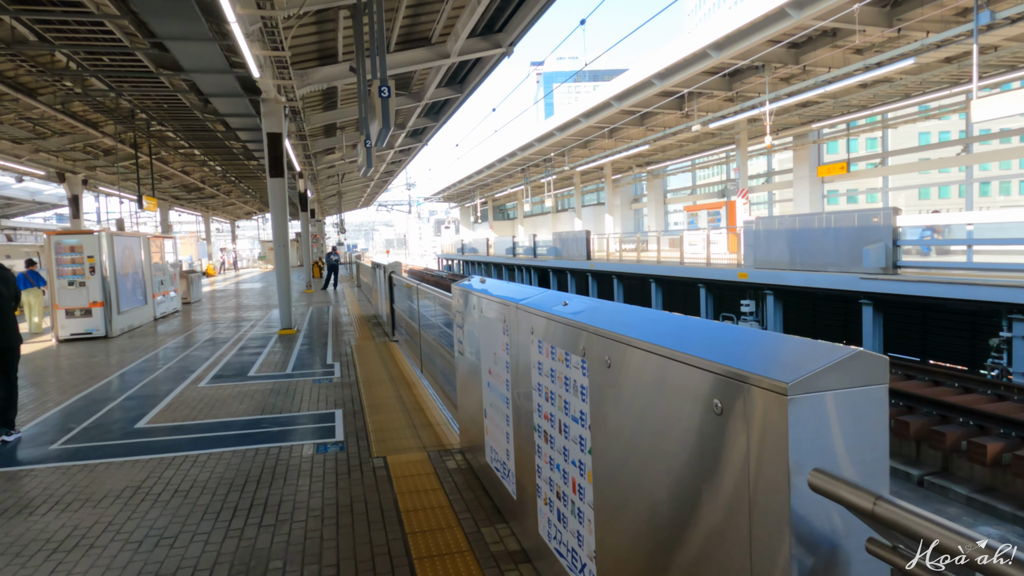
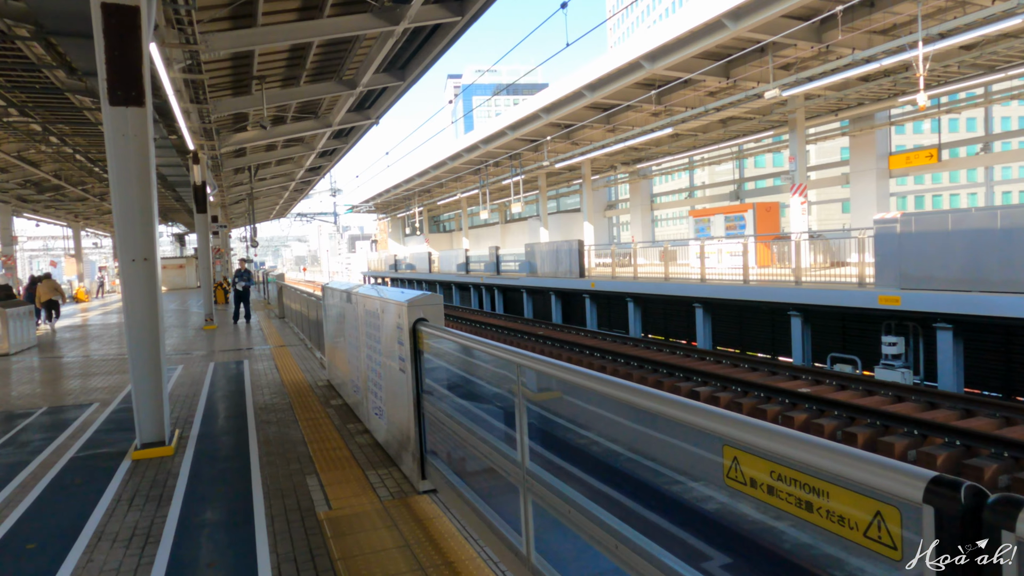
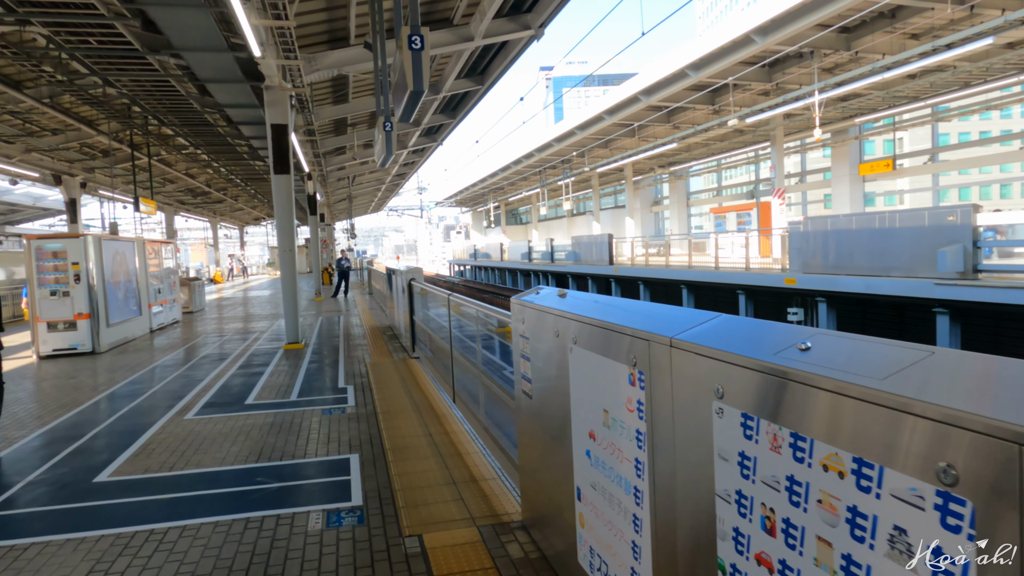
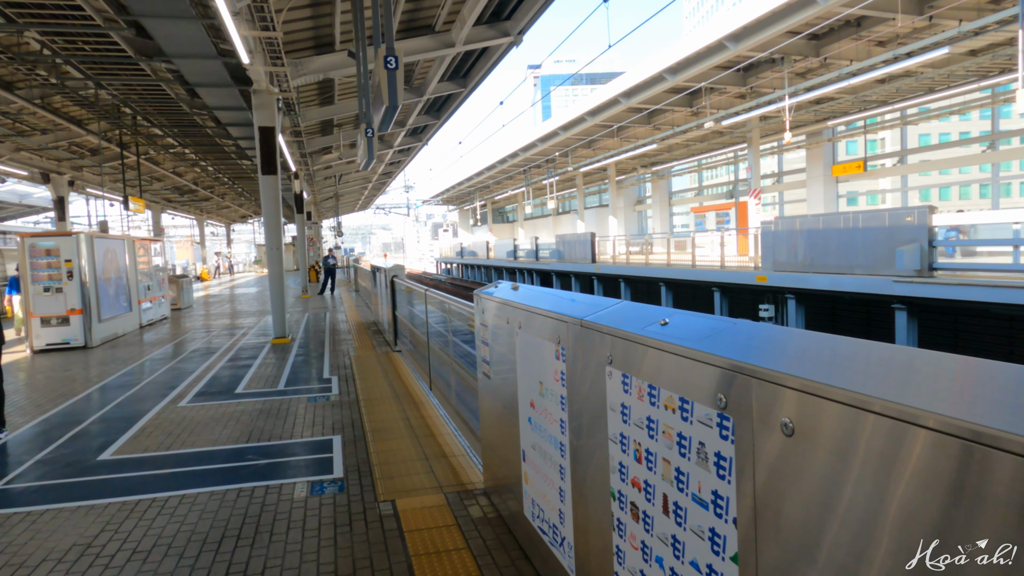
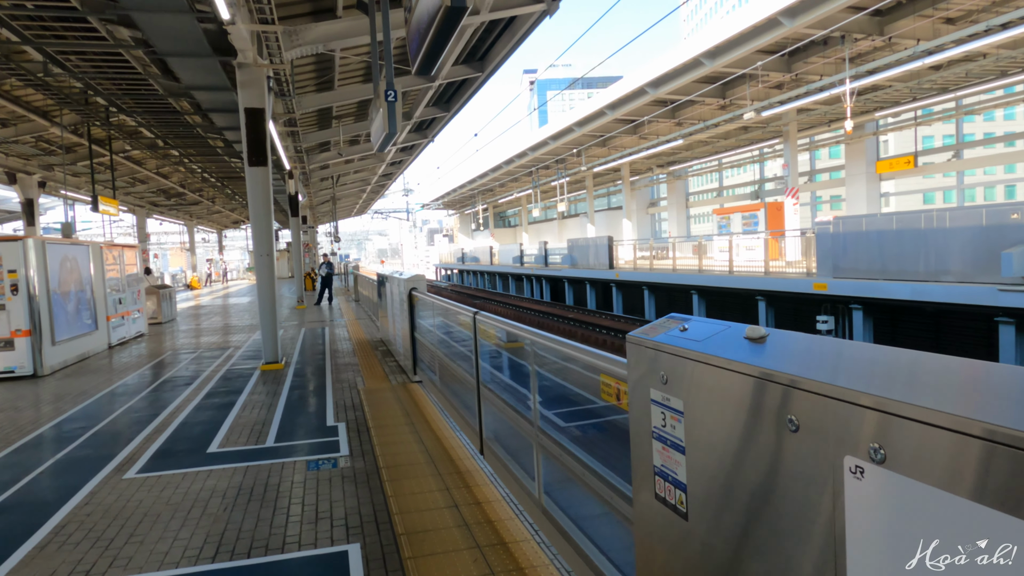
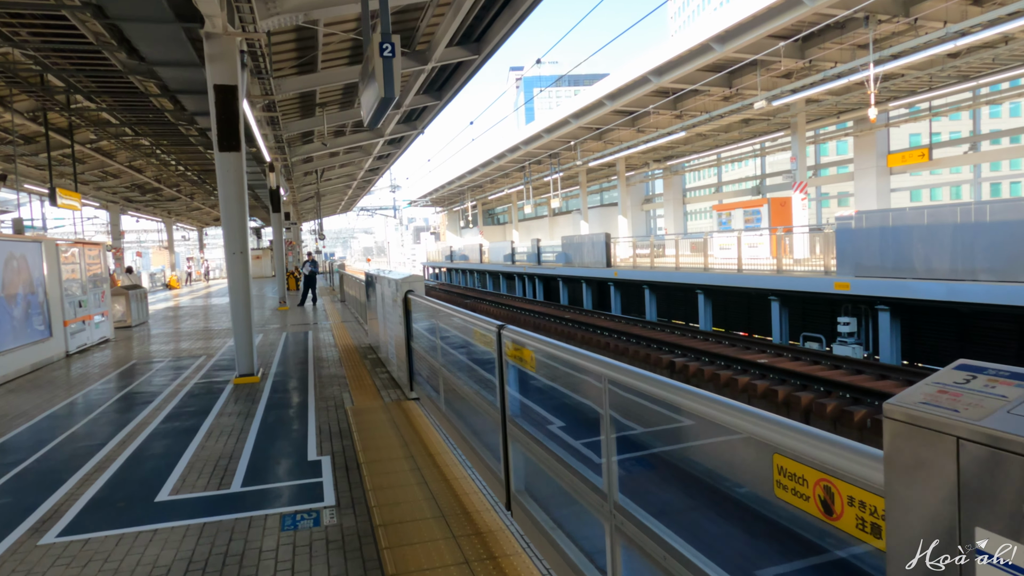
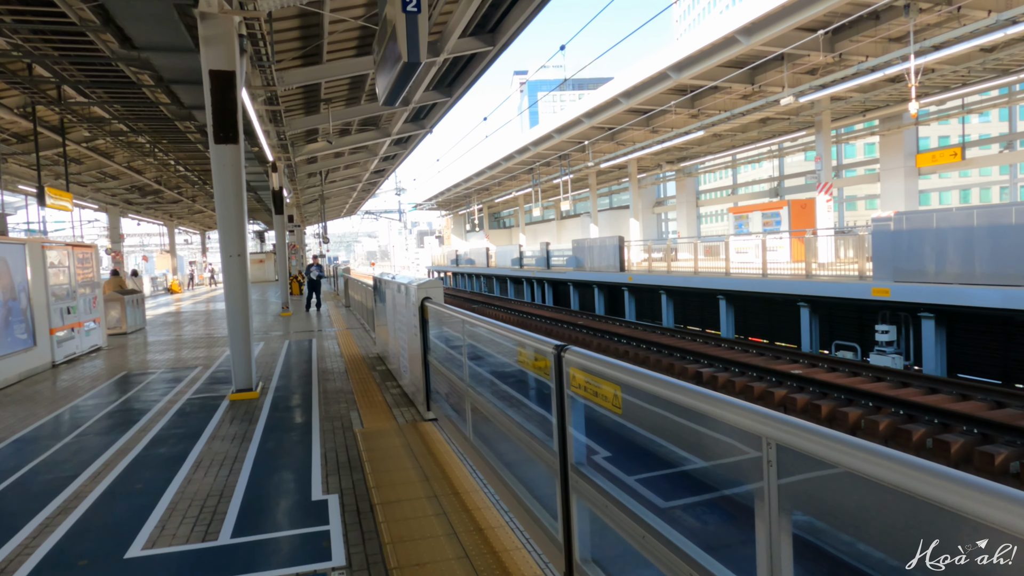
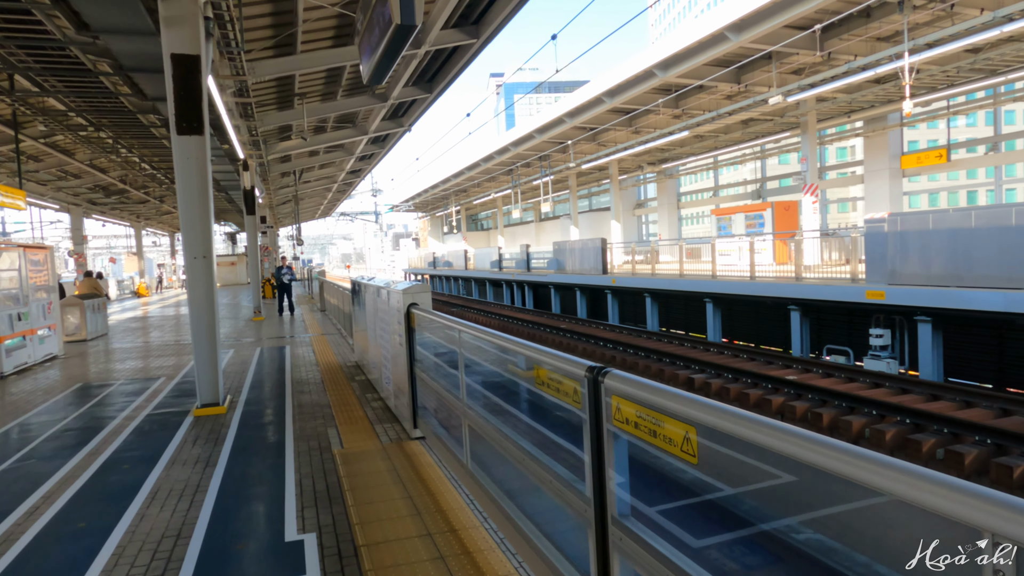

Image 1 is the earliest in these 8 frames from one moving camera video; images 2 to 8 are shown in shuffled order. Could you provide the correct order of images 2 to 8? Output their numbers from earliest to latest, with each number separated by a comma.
4, 3, 5, 6, 7, 8, 2
